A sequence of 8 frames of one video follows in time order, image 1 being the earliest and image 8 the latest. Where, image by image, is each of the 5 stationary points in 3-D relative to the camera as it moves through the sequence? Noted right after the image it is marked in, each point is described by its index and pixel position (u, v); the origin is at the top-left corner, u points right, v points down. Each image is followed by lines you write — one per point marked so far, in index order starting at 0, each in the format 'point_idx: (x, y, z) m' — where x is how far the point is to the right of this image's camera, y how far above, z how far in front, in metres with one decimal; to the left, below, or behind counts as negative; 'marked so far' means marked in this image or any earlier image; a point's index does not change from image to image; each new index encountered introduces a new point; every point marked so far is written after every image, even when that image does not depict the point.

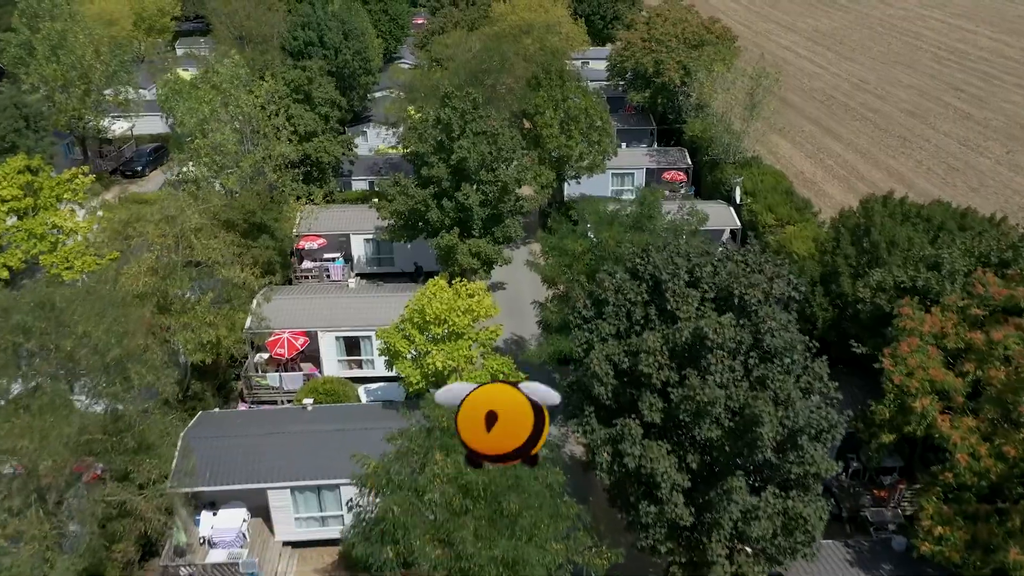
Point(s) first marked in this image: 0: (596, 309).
0: (+1.6, -0.5, +16.2) m
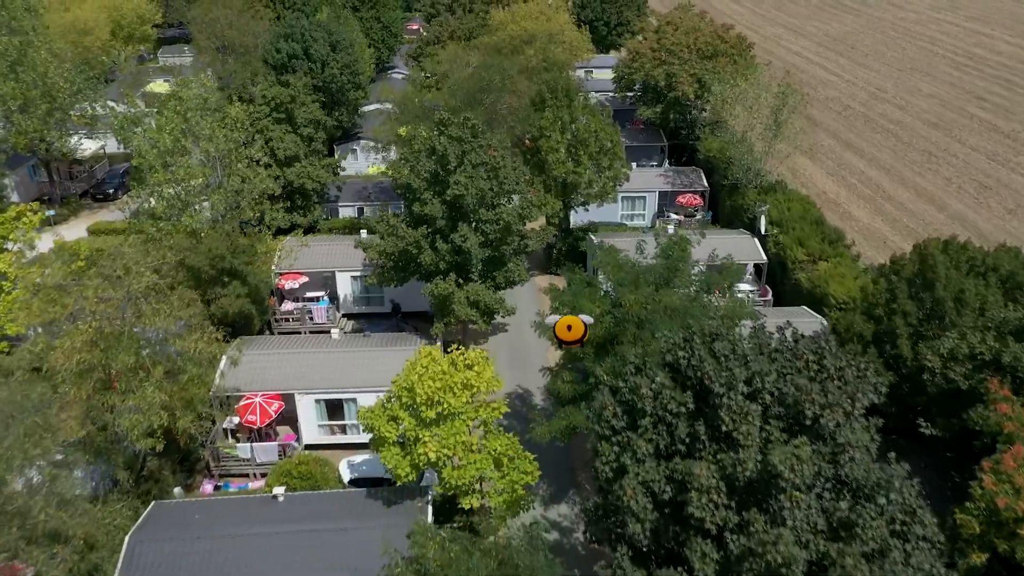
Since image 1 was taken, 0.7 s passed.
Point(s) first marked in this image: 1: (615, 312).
0: (+1.8, -2.0, +13.0) m
1: (+2.4, -0.5, +19.2) m
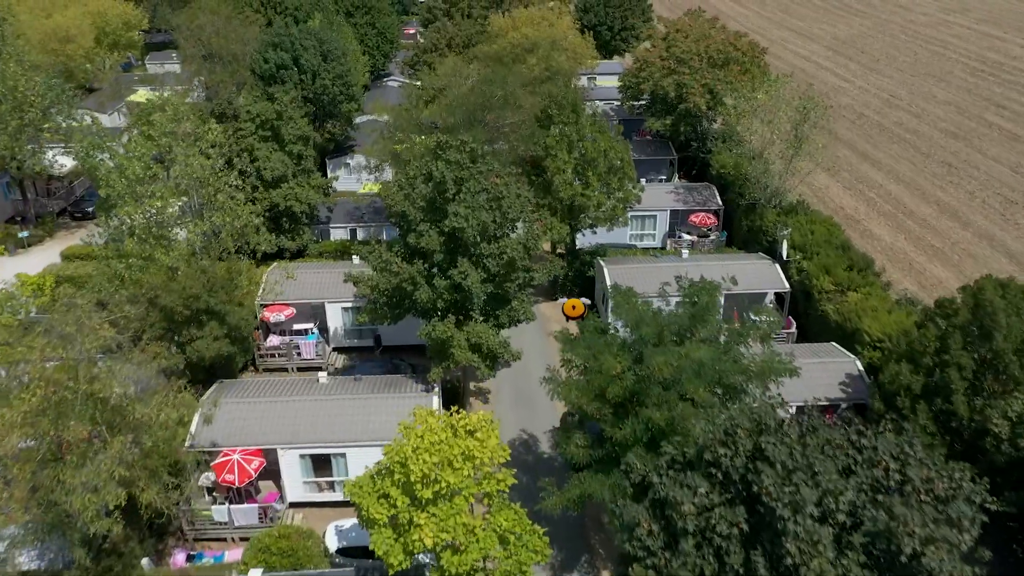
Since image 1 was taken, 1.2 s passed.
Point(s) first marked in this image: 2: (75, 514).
0: (+1.9, -3.1, +10.7) m
1: (+2.5, -1.6, +17.0) m
2: (-8.1, -4.2, +15.6) m
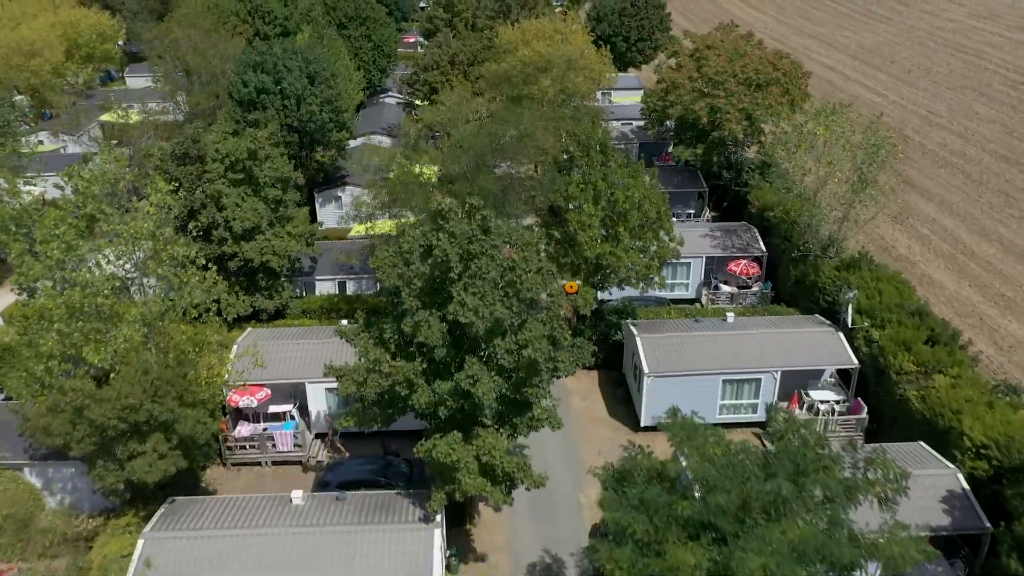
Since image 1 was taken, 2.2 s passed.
0: (+2.3, -5.3, +6.1) m
1: (+2.9, -3.8, +12.4) m
2: (-7.6, -6.4, +11.0) m
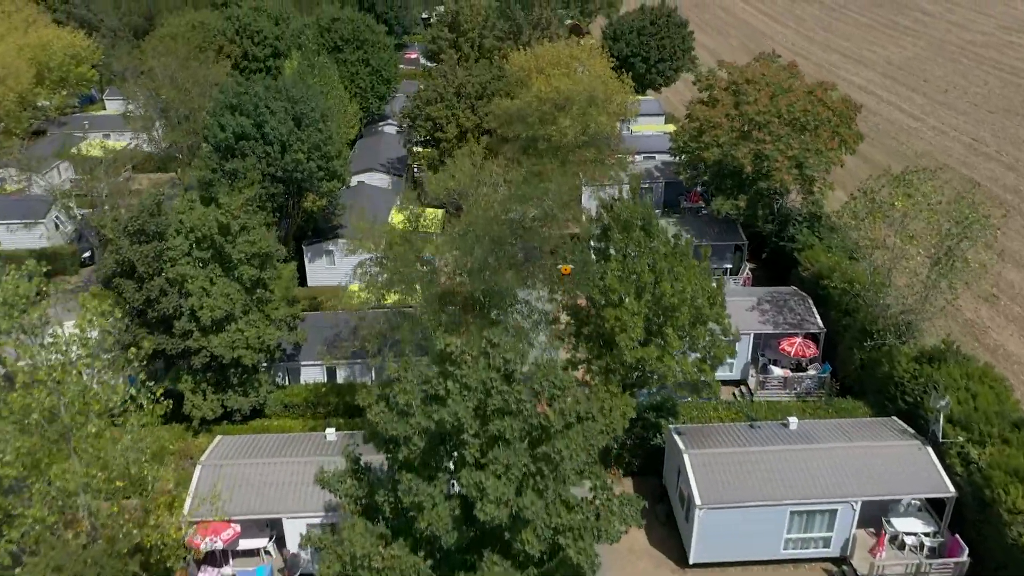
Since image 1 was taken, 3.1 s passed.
0: (+2.8, -8.0, +1.8) m
1: (+3.5, -6.5, +8.0) m
2: (-7.1, -9.0, +6.7) m
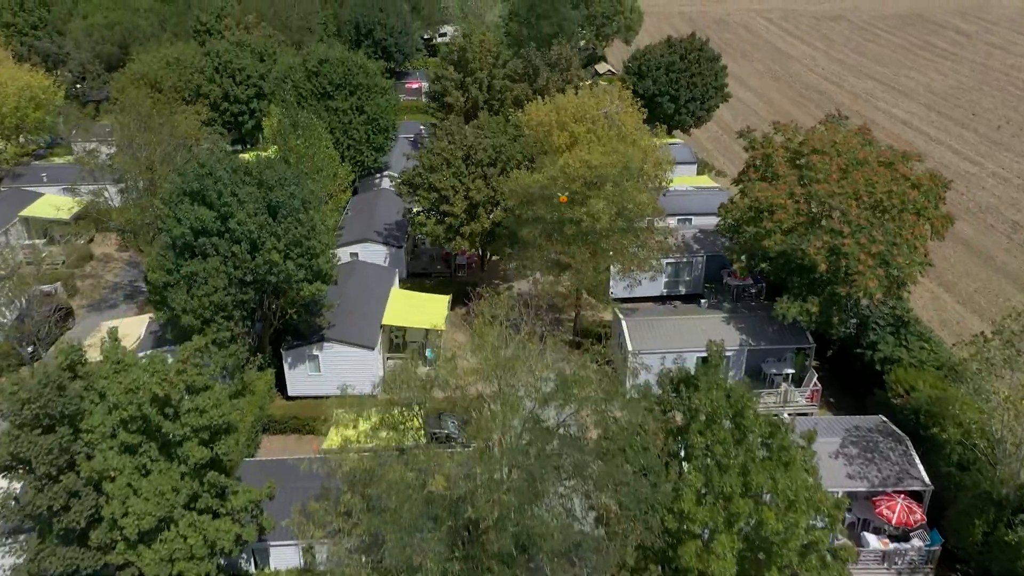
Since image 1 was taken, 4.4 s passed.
0: (+3.5, -11.7, -3.9) m
1: (+4.1, -10.2, +2.4) m
2: (-6.5, -12.8, +1.1) m
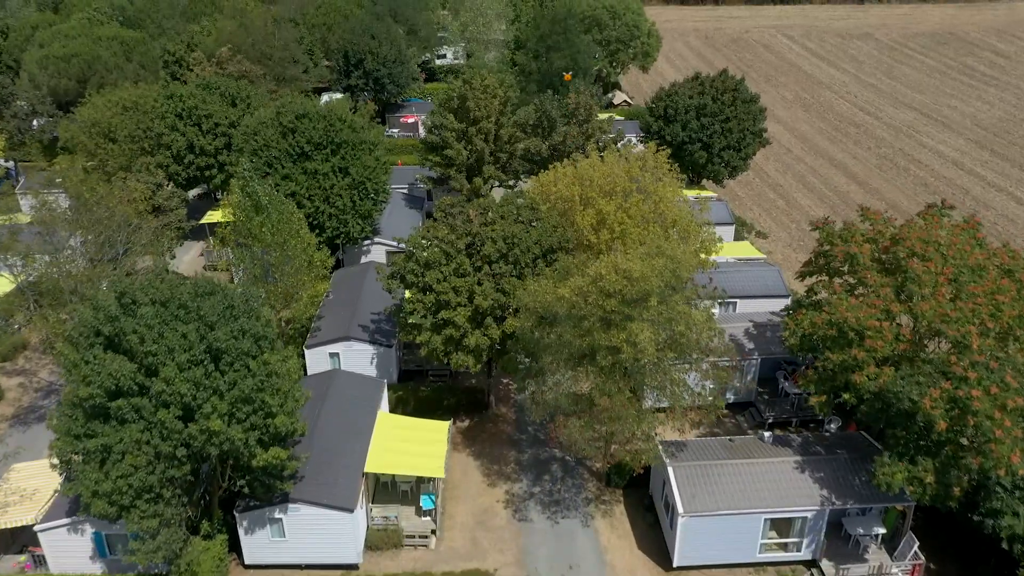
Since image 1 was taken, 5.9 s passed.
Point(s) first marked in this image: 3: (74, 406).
0: (+4.0, -15.5, -10.0) m
1: (+4.6, -14.0, -3.7) m
2: (-6.0, -16.5, -5.0) m
3: (-9.6, -2.5, +18.5) m
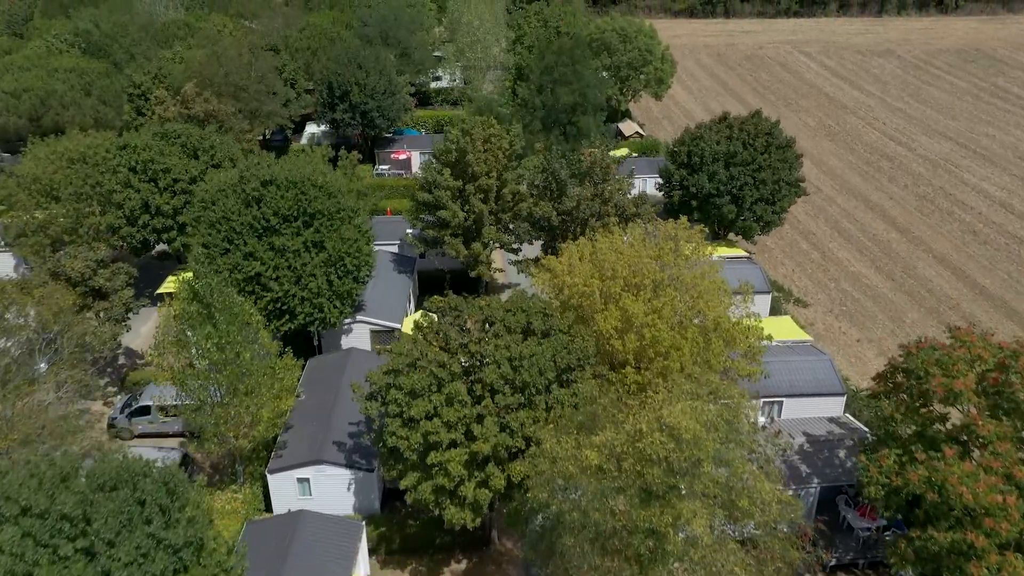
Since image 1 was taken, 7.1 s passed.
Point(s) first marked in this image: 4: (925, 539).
0: (+4.3, -18.6, -15.1) m
1: (+4.9, -17.2, -8.8) m
2: (-5.7, -19.7, -10.2) m
3: (-9.4, -5.8, +13.3) m
4: (+8.6, -5.2, +17.8) m
